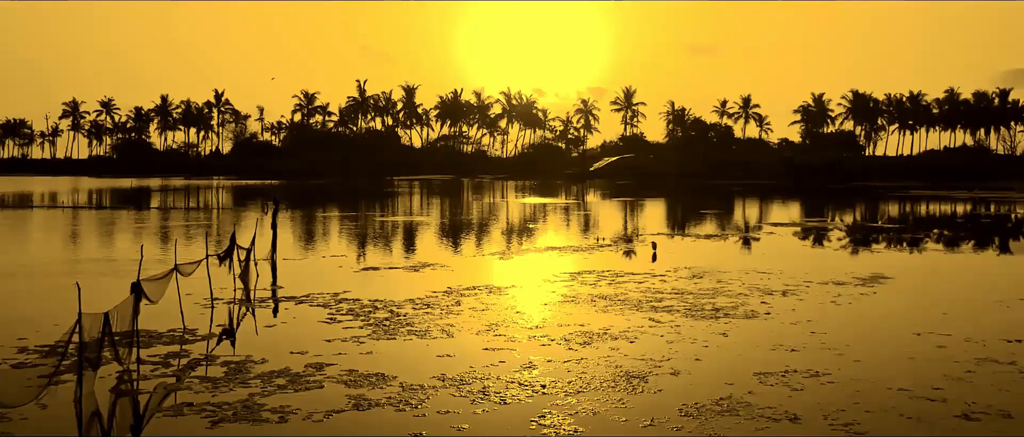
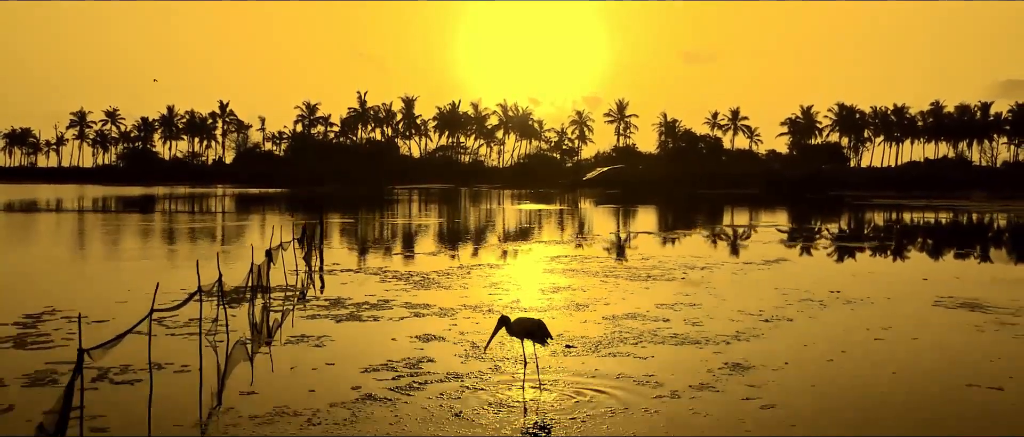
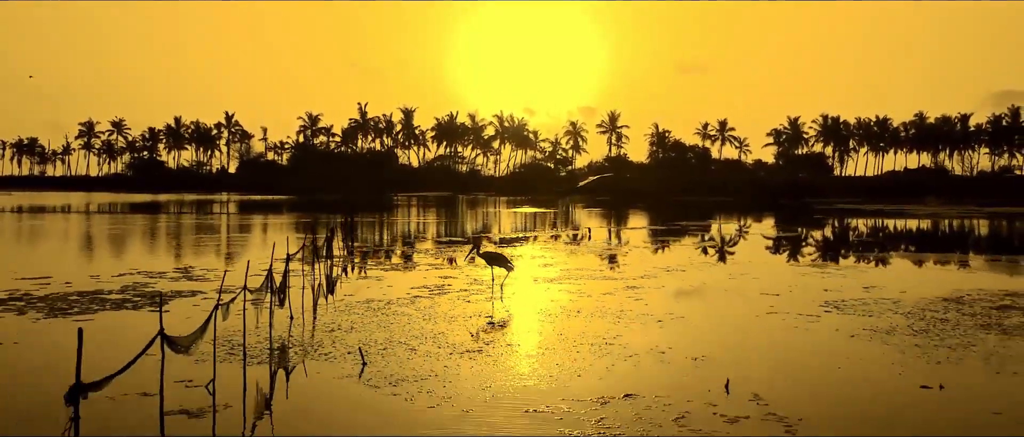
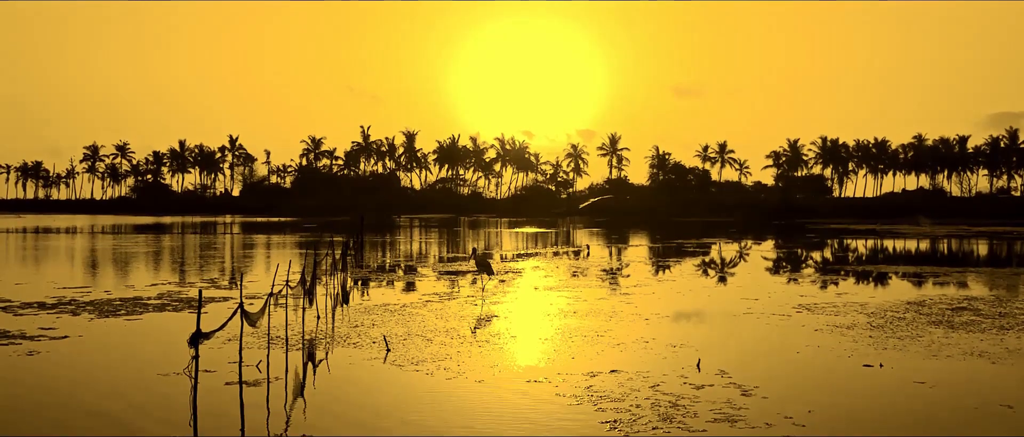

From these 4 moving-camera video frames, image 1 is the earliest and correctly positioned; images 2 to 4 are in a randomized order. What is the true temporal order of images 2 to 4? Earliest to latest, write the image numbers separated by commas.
2, 3, 4
